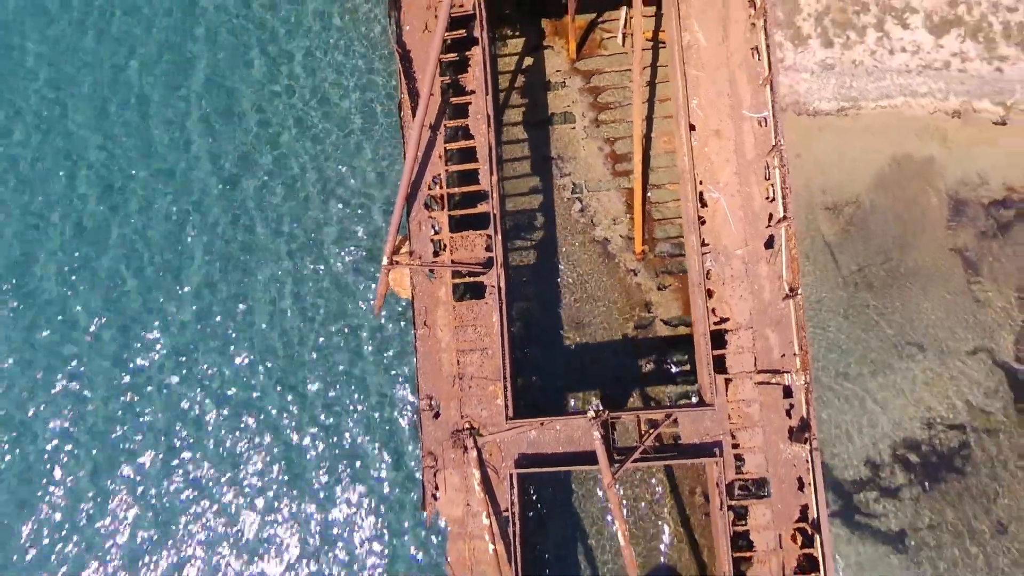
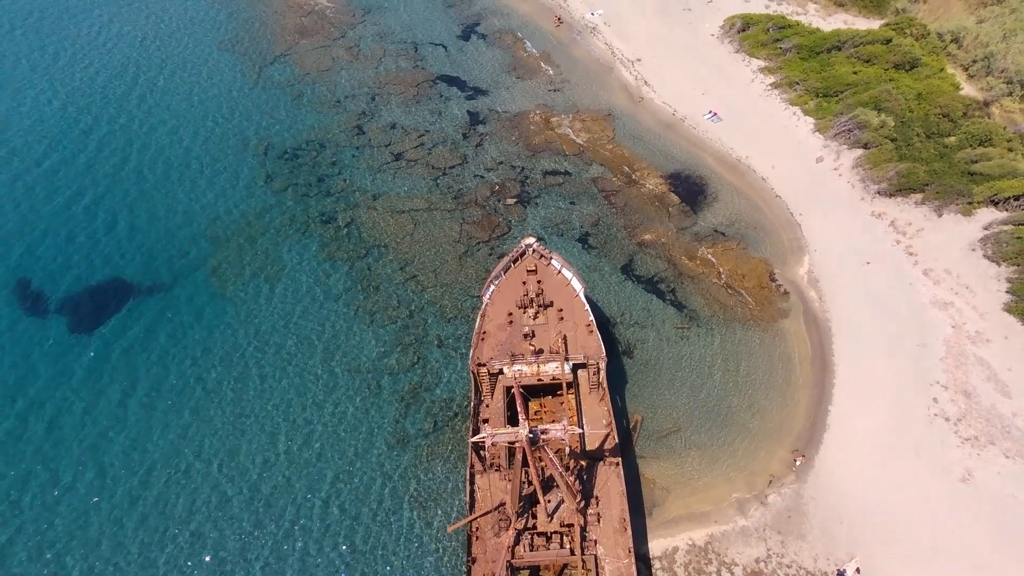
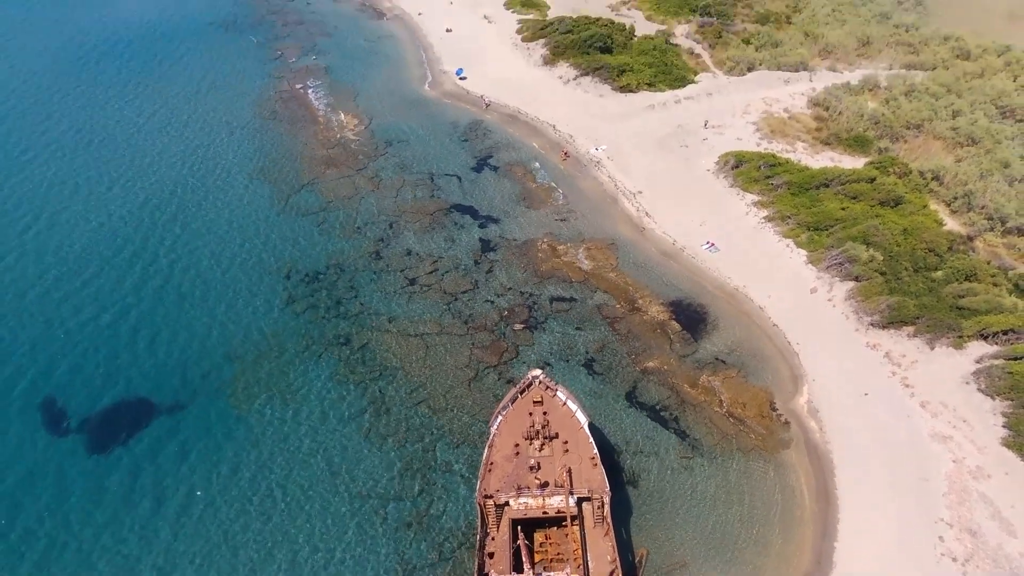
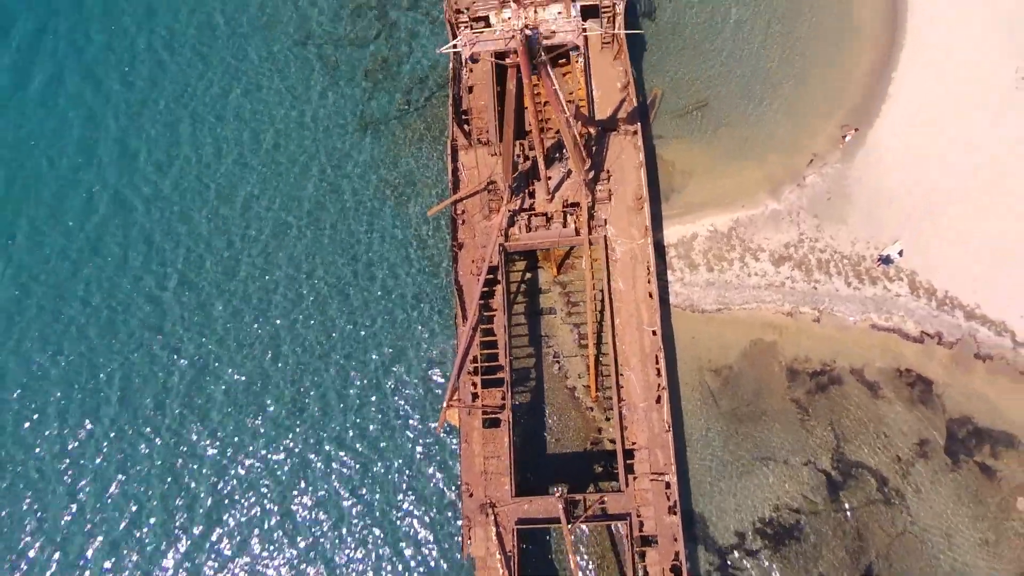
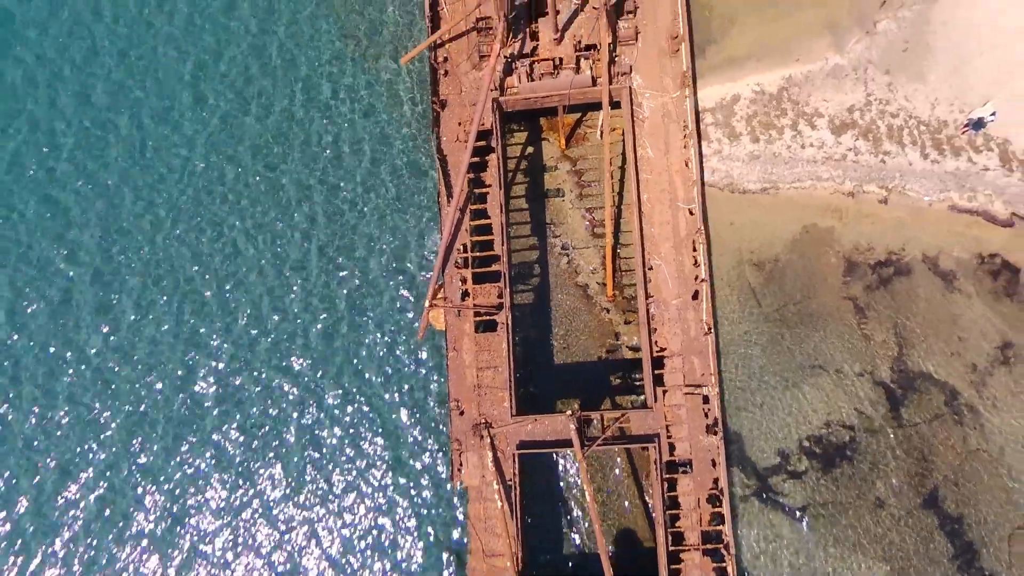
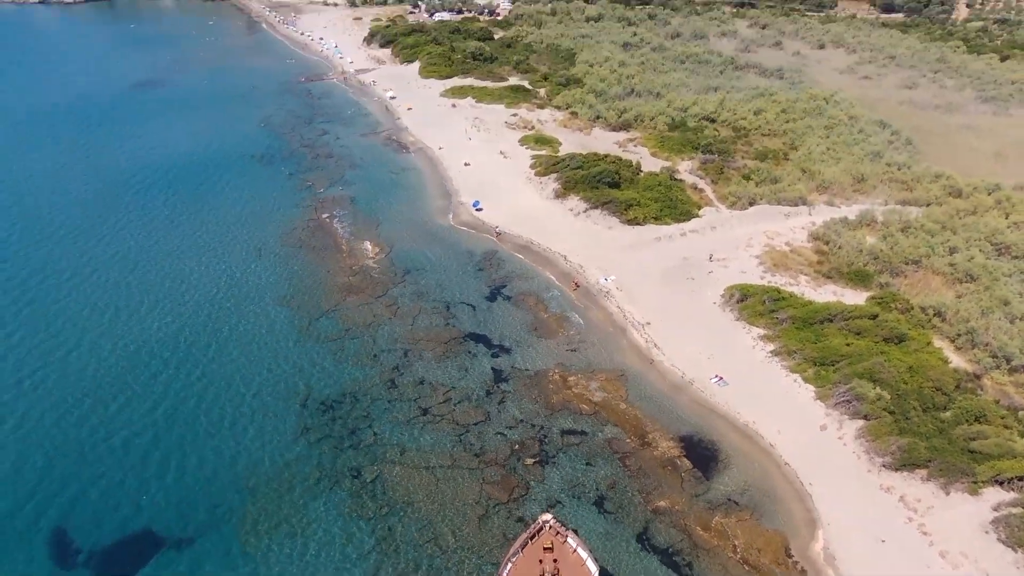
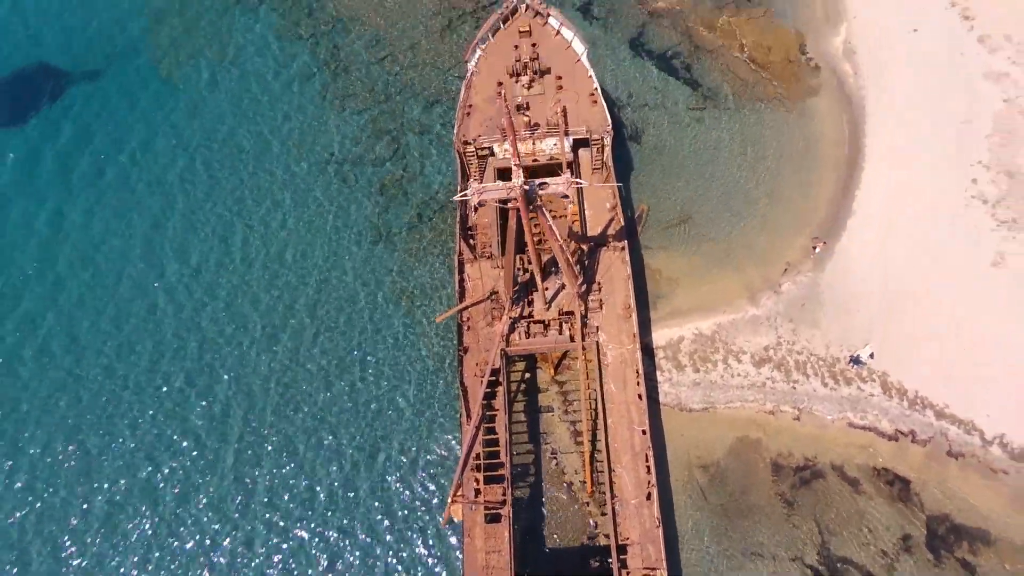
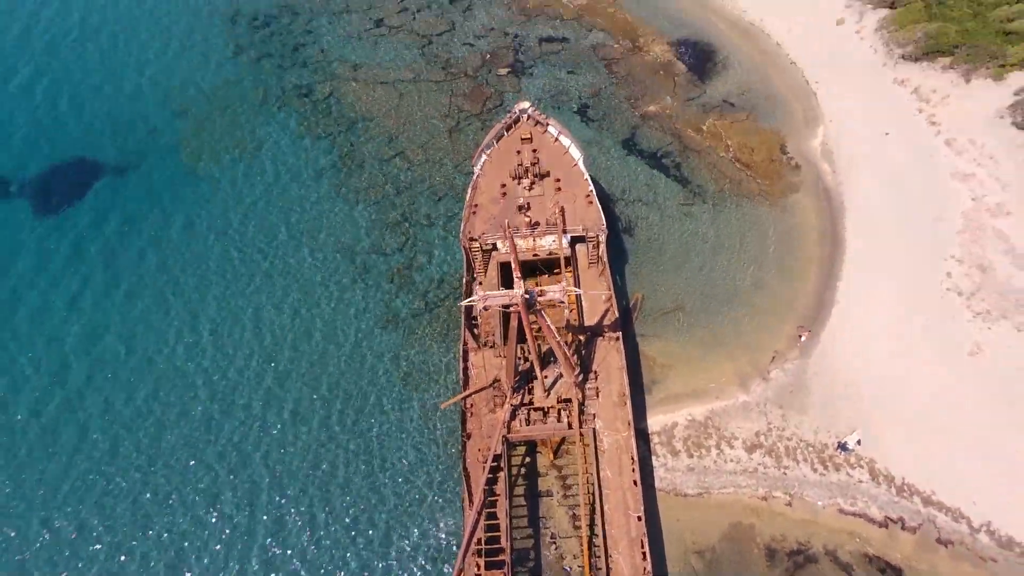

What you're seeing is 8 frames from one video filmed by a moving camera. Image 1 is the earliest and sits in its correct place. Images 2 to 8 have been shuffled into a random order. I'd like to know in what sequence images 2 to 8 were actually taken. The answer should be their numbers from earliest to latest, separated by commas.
5, 4, 7, 8, 2, 3, 6
